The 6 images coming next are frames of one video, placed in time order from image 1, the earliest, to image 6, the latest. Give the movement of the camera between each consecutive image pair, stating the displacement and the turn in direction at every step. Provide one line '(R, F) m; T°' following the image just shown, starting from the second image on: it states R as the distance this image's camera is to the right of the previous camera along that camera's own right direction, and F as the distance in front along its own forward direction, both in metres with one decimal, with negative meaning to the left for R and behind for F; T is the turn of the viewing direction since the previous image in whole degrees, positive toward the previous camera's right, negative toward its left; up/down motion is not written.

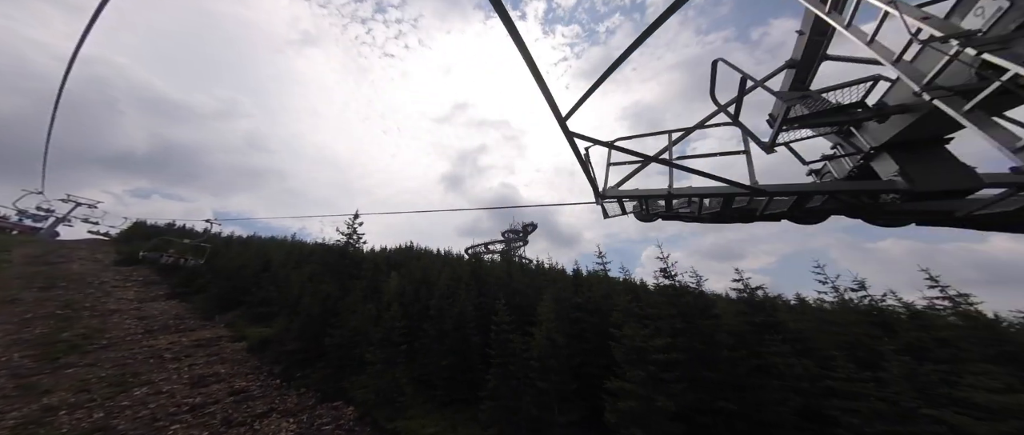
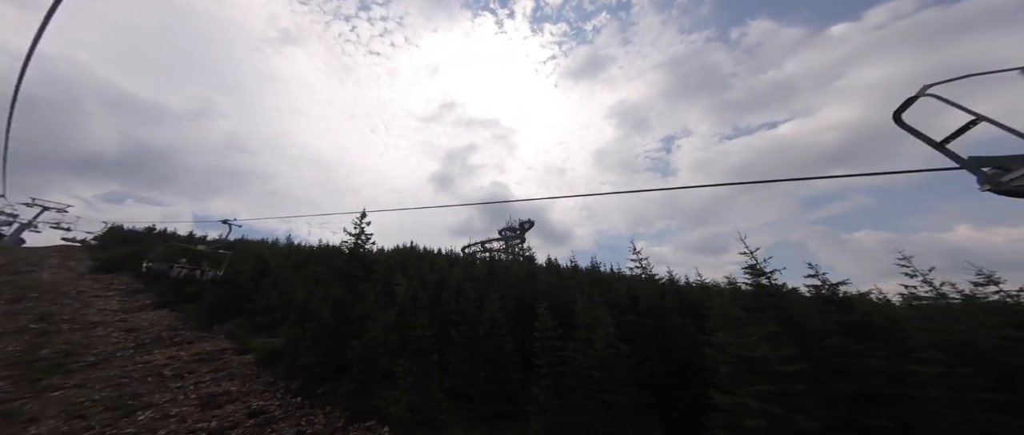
(-1.6, +0.8) m; +2°
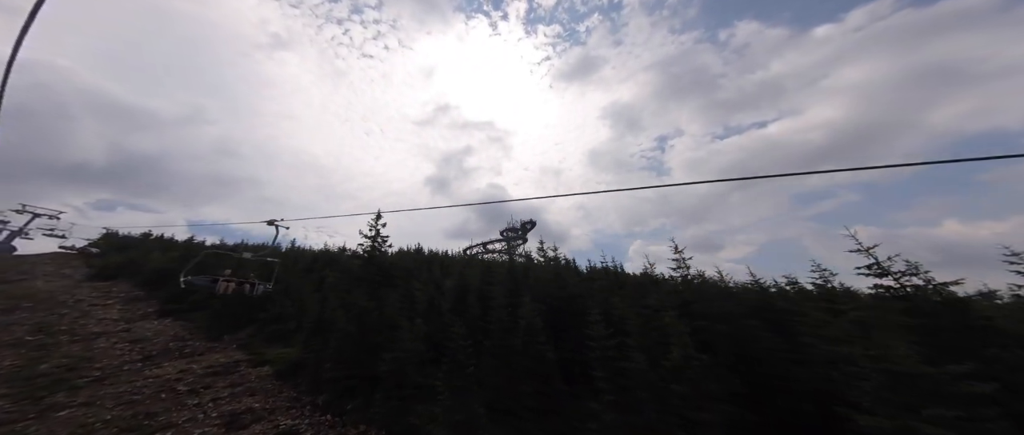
(-1.5, +0.8) m; +1°
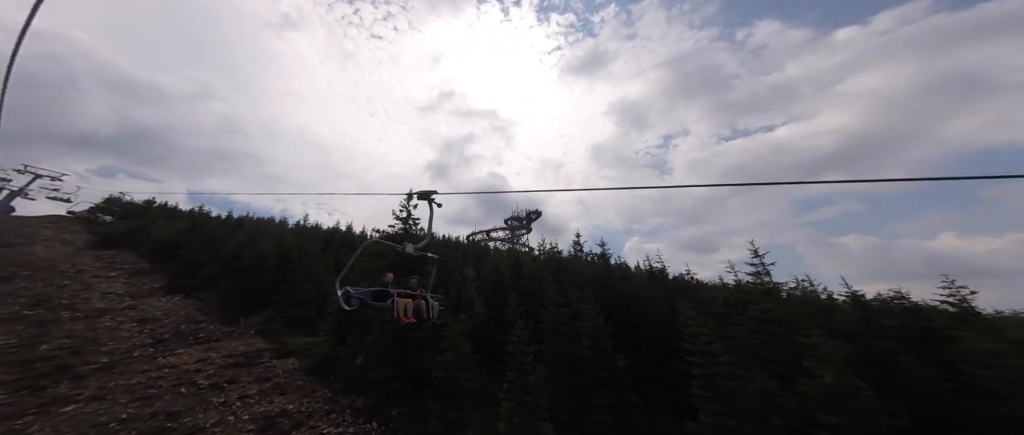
(-2.3, +1.4) m; 0°
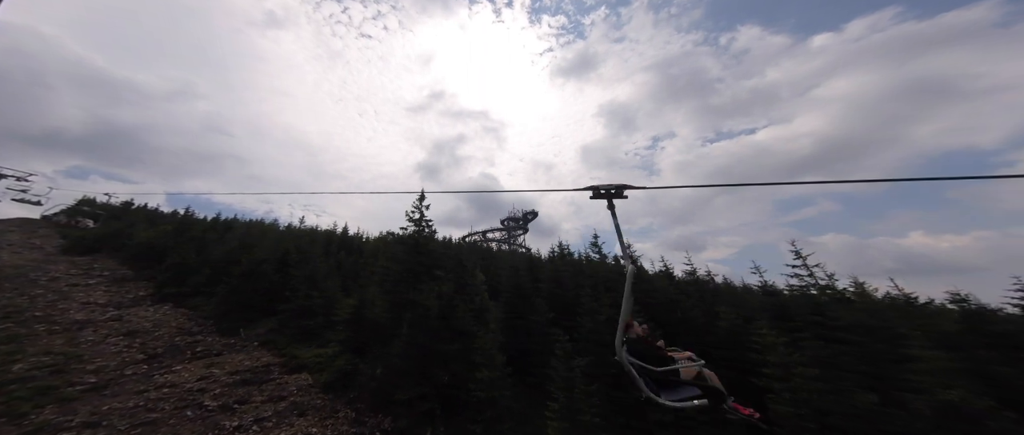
(-1.5, +0.8) m; +2°
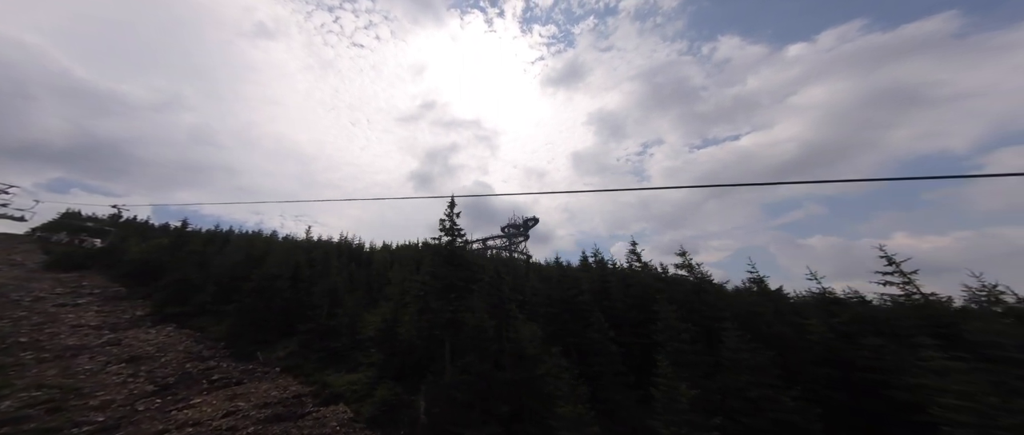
(-2.3, +1.1) m; +1°
